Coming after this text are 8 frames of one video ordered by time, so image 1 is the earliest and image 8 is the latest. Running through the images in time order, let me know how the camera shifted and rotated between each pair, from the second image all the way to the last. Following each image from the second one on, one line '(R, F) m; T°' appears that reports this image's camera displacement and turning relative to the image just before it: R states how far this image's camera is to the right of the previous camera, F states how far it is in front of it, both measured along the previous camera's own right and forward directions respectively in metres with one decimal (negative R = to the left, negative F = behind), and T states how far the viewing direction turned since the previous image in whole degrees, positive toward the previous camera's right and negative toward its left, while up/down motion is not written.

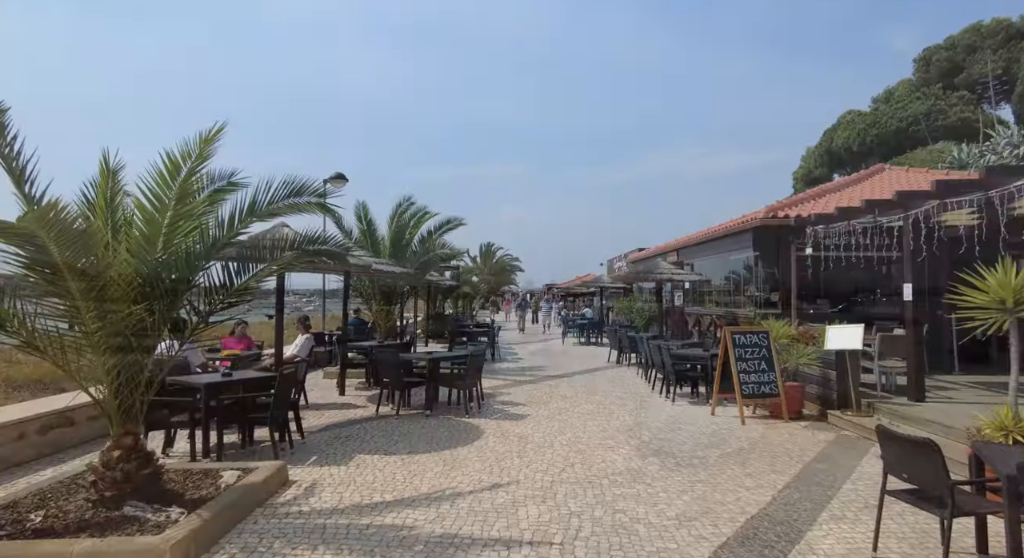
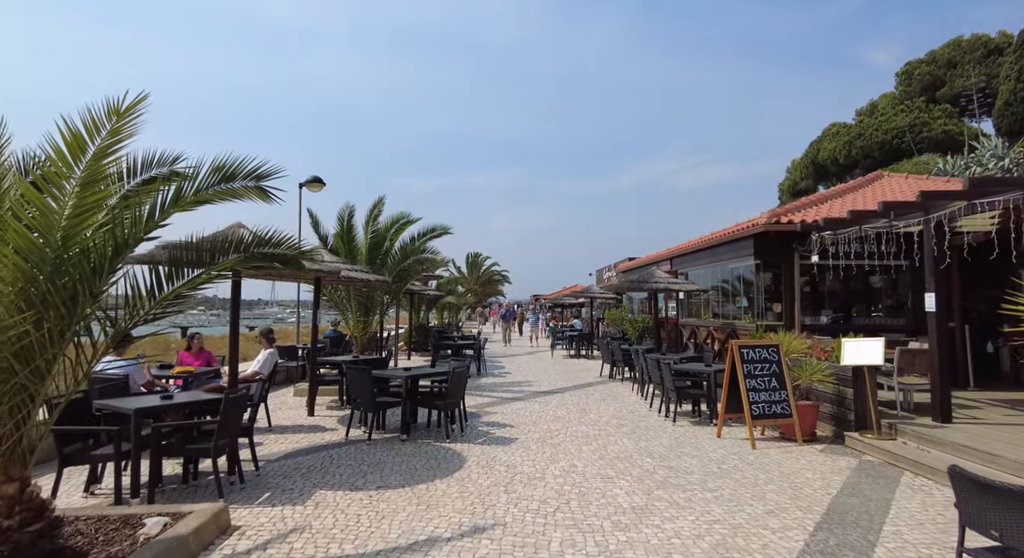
(0.0, +0.8) m; +1°
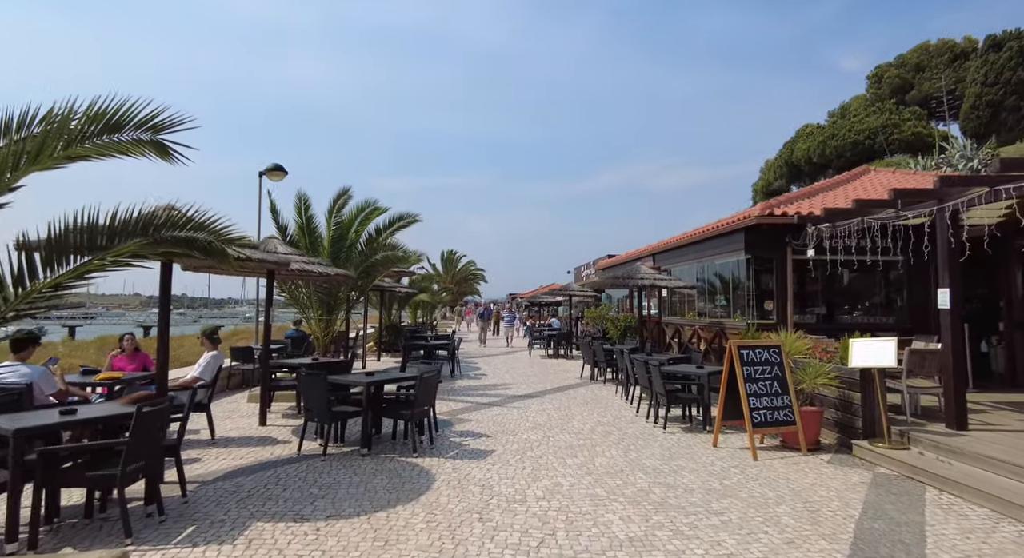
(0.0, +0.8) m; +2°
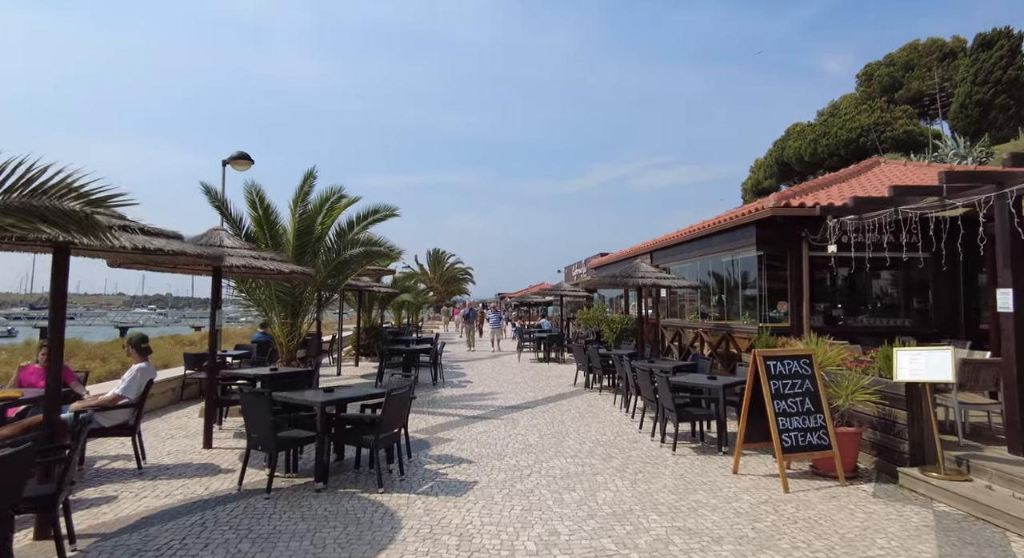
(0.0, +1.1) m; +1°
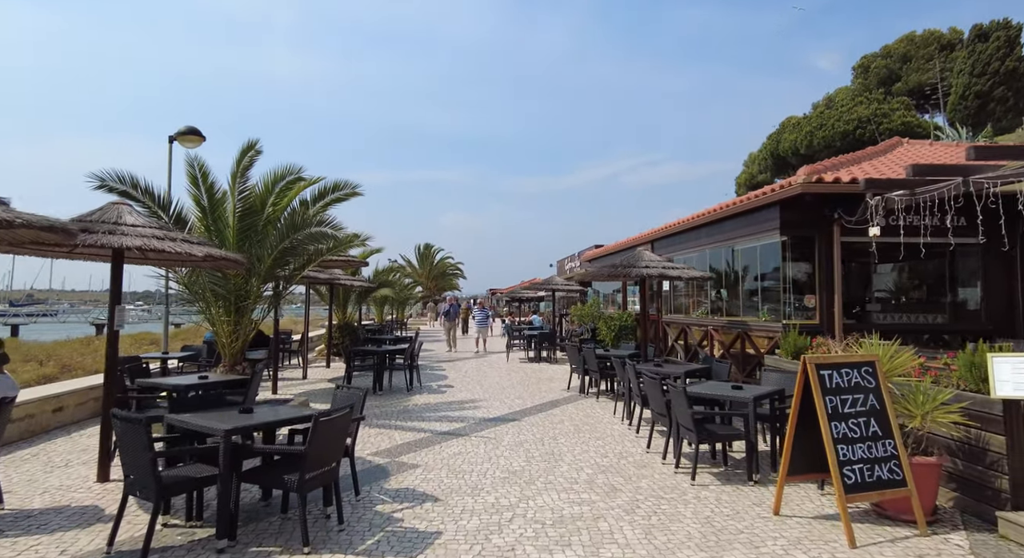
(+0.1, +1.4) m; +1°
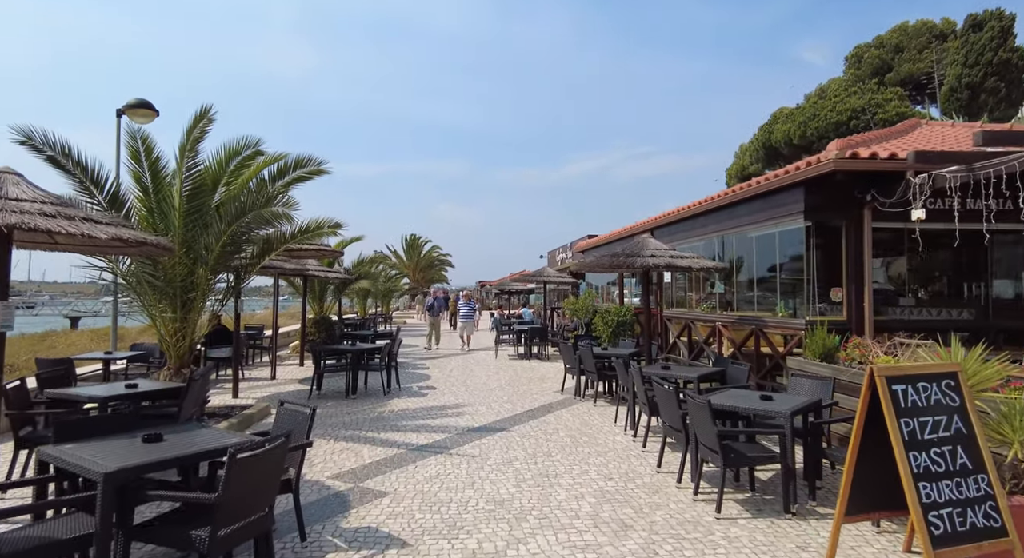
(0.0, +1.0) m; +1°
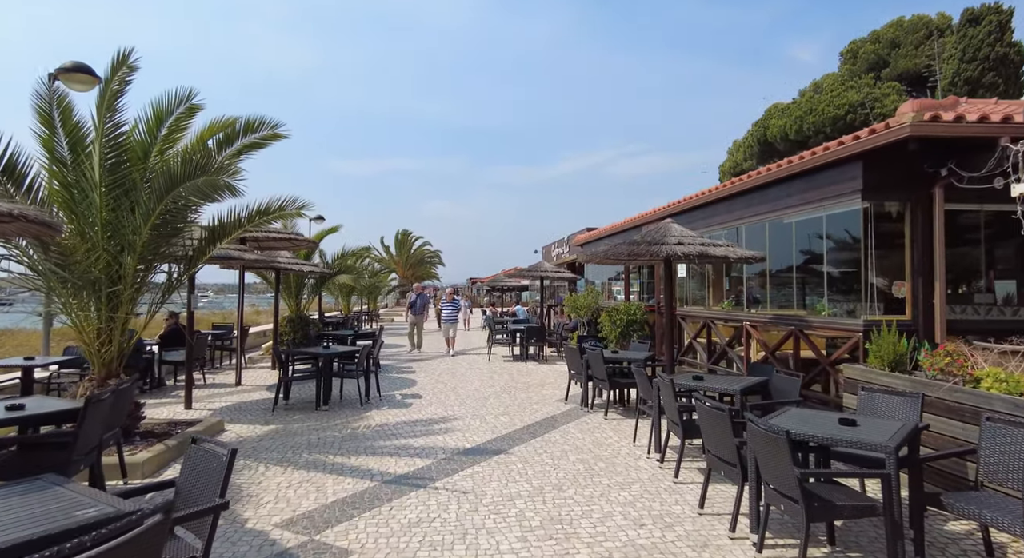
(-0.1, +1.3) m; +1°
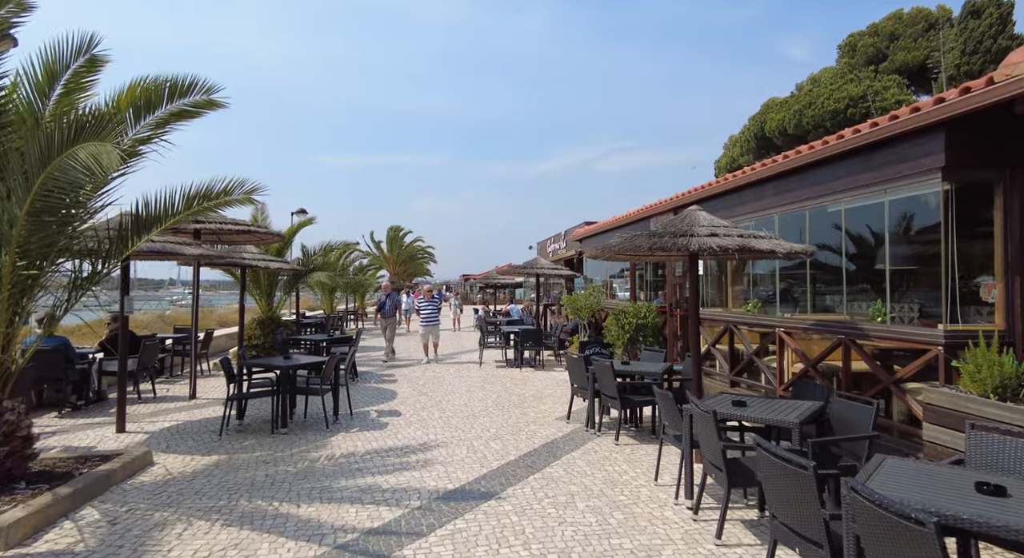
(0.0, +1.3) m; +1°
